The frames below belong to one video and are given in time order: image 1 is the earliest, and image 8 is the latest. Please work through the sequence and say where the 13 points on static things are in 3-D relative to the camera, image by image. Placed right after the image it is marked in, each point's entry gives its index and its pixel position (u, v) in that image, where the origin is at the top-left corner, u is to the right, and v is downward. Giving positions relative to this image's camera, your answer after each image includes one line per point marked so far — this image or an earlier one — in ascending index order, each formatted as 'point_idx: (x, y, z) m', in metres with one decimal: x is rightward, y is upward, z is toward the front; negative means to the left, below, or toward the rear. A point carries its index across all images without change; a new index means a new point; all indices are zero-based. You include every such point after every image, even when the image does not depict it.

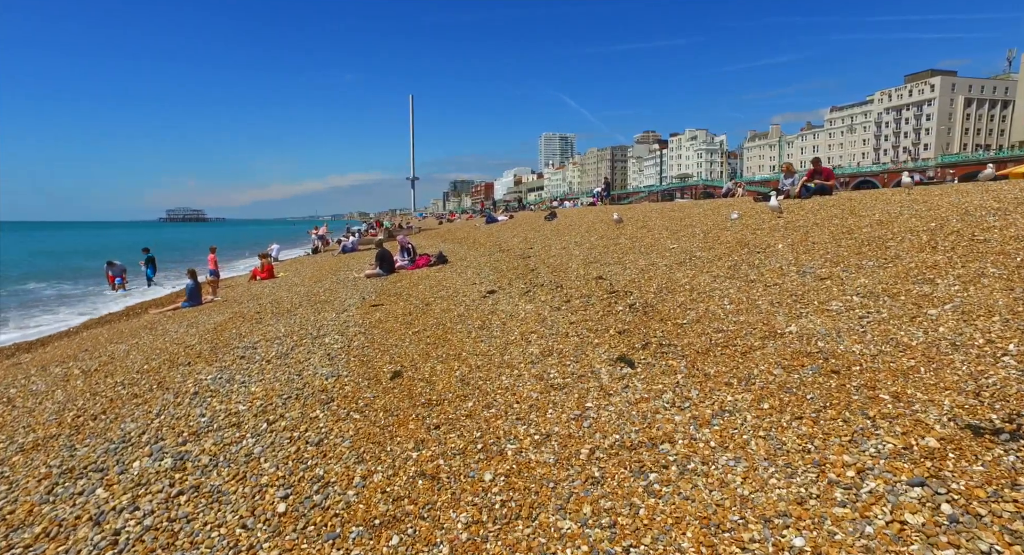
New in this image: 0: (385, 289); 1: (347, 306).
0: (-4.1, -0.4, +18.8) m
1: (-4.6, -0.9, +15.8) m
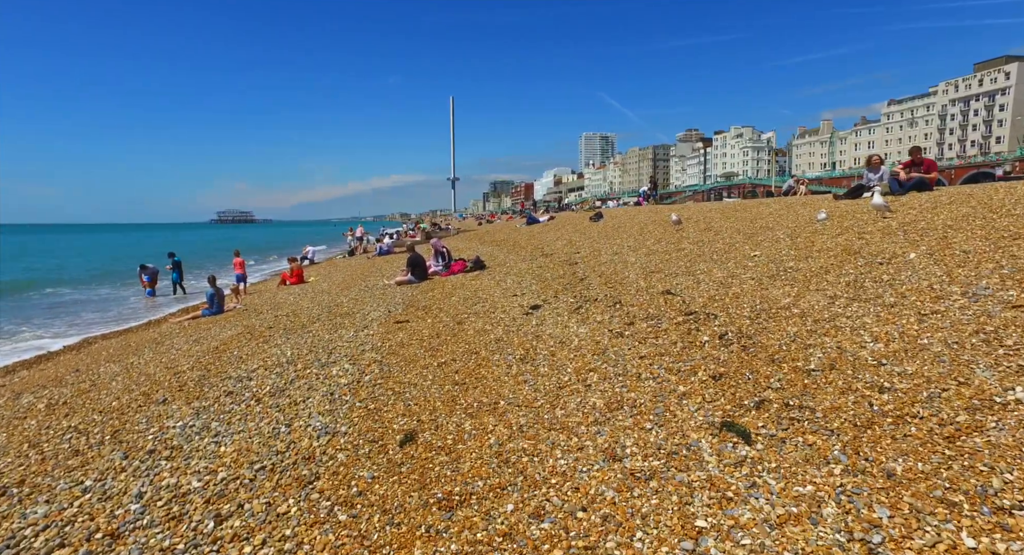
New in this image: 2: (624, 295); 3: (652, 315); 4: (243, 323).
0: (-2.8, -0.7, +16.7) m
1: (-3.5, -1.2, +13.8) m
2: (+2.4, -0.5, +12.2) m
3: (+2.4, -0.7, +10.1) m
4: (-7.9, -1.3, +17.0) m
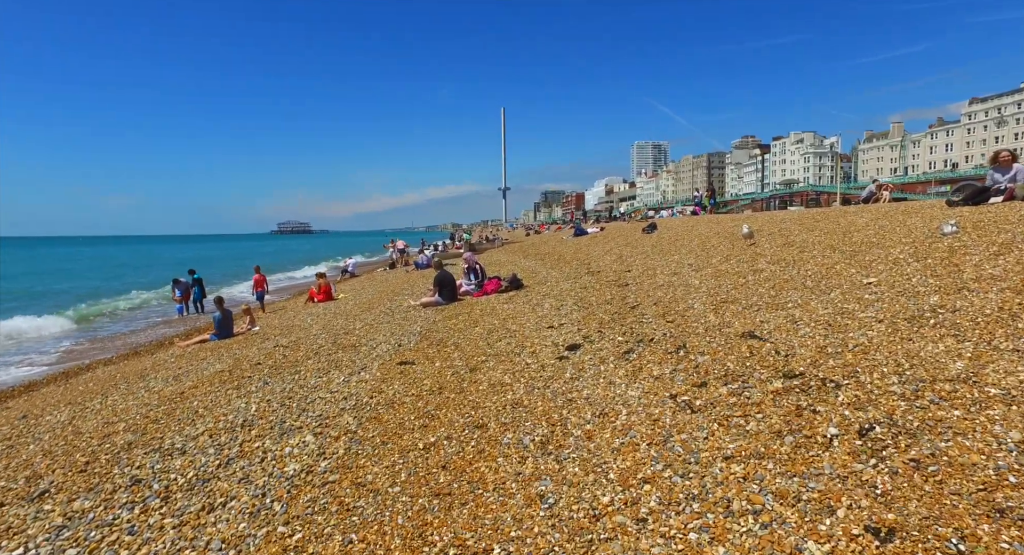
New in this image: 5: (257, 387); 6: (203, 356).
0: (-1.9, -1.3, +14.1) m
1: (-2.9, -1.7, +11.3) m
2: (+2.8, -1.0, +9.1) m
3: (+2.7, -1.2, +7.1) m
4: (-7.0, -1.9, +14.9) m
5: (-4.6, -1.9, +10.2) m
6: (-8.4, -2.1, +15.5) m
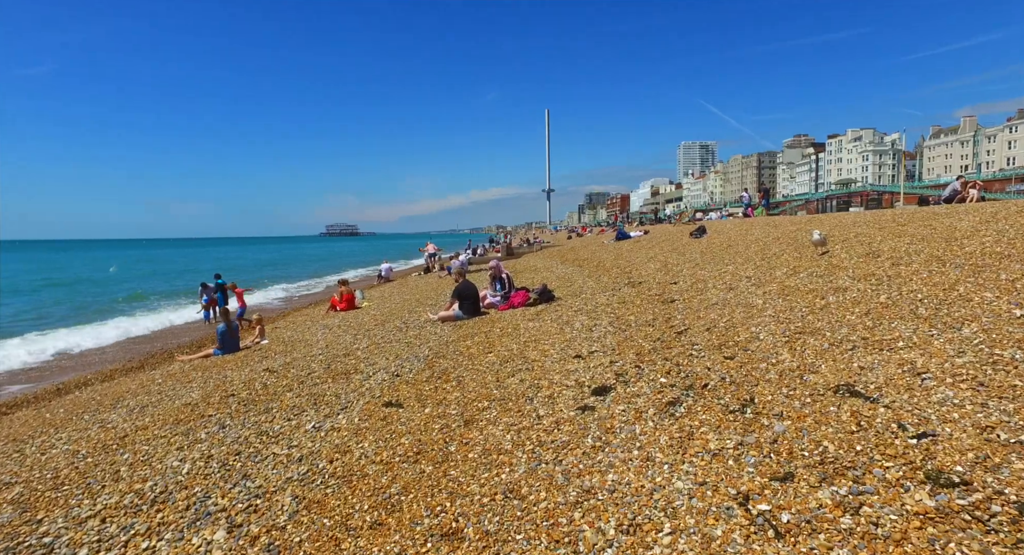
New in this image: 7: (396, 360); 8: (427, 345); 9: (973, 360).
0: (-1.5, -1.6, +12.0) m
1: (-2.7, -2.1, +9.3) m
2: (+2.9, -1.3, +6.7) m
3: (+2.6, -1.5, +4.6) m
4: (-6.5, -2.2, +13.1) m
5: (-4.4, -2.2, +8.3) m
6: (-7.8, -2.4, +13.9) m
7: (-2.5, -1.8, +12.4) m
8: (-2.0, -1.6, +13.6) m
9: (+4.6, -0.8, +5.7) m
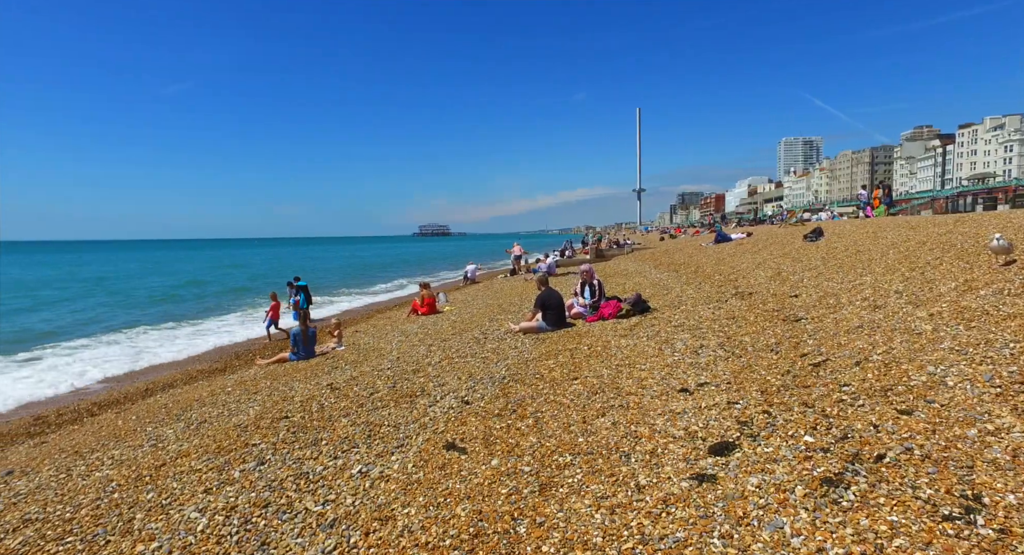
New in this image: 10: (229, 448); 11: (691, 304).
0: (+0.1, -1.8, +10.4) m
1: (-1.5, -2.2, +7.8) m
2: (+3.6, -1.6, +4.4) m
3: (+3.0, -1.7, +2.4) m
4: (-4.7, -2.4, +12.2) m
5: (-3.4, -2.4, +7.1) m
6: (-5.9, -2.5, +13.1) m
7: (-0.9, -2.0, +10.9) m
8: (-0.2, -1.8, +12.0) m
9: (+5.2, -1.1, +3.2) m
10: (-3.9, -2.4, +8.0) m
11: (+5.3, -0.8, +16.8) m
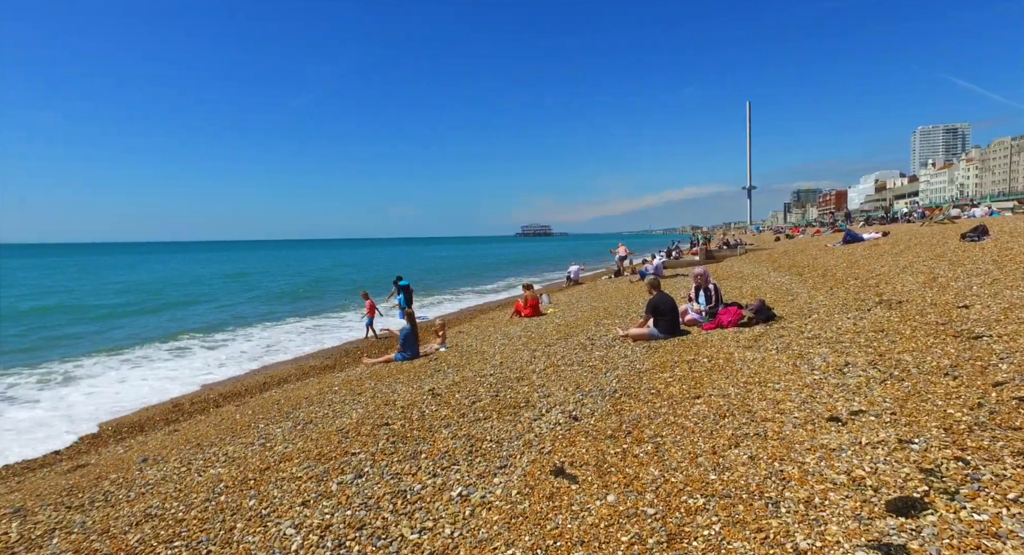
0: (+1.9, -1.9, +9.4) m
1: (-0.1, -2.3, +7.2) m
2: (+4.4, -1.7, +2.9) m
3: (+3.4, -1.8, +1.0) m
4: (-2.5, -2.4, +12.1) m
5: (-2.1, -2.4, +6.8) m
6: (-3.4, -2.5, +13.2) m
7: (+1.1, -2.0, +10.1) m
8: (+2.0, -1.9, +11.1) m
9: (+5.7, -1.2, +1.4) m
10: (-2.5, -2.4, +7.7) m
11: (+8.2, -0.9, +14.8) m
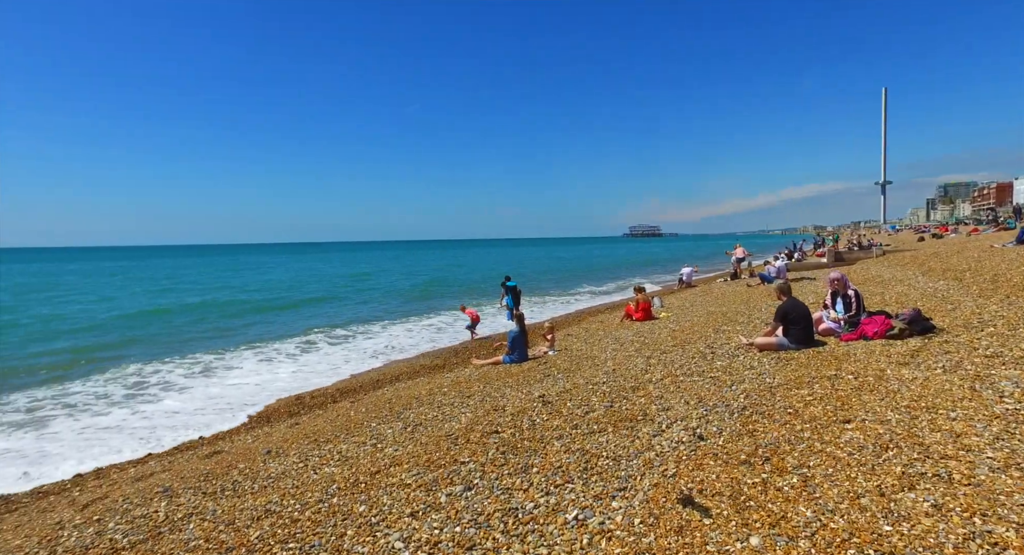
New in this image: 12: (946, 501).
0: (+3.7, -2.0, +8.3) m
1: (+1.3, -2.3, +6.5) m
2: (+4.9, -1.8, +1.5) m
3: (+3.6, -1.9, -0.2) m
4: (-0.2, -2.4, +11.8) m
5: (-0.7, -2.4, +6.5) m
6: (-0.9, -2.6, +13.0) m
7: (+3.0, -2.1, +9.2) m
8: (+4.0, -1.9, +10.0) m
9: (+6.0, -1.3, -0.2) m
10: (-1.0, -2.4, +7.5) m
11: (+10.8, -1.1, +12.5) m
12: (+3.9, -2.0, +5.1) m
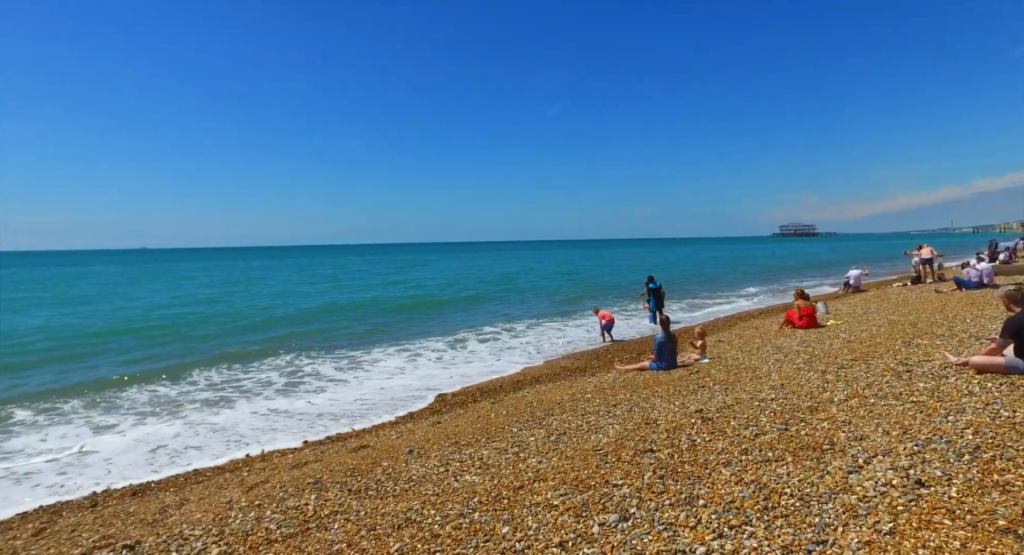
0: (+5.6, -2.0, +6.4) m
1: (+2.8, -2.3, +5.2) m
2: (+5.2, -1.8, -0.5) m
3: (+3.6, -1.9, -1.8) m
4: (+2.7, -2.4, +10.7) m
5: (+0.9, -2.4, +5.7) m
6: (+2.2, -2.5, +12.1) m
7: (+5.1, -2.1, +7.4) m
8: (+6.3, -2.0, +8.0) m
9: (+5.8, -1.4, -2.4) m
10: (+0.9, -2.4, +6.7) m
11: (+13.5, -1.2, +8.8) m
12: (+5.0, -2.0, +3.3) m
